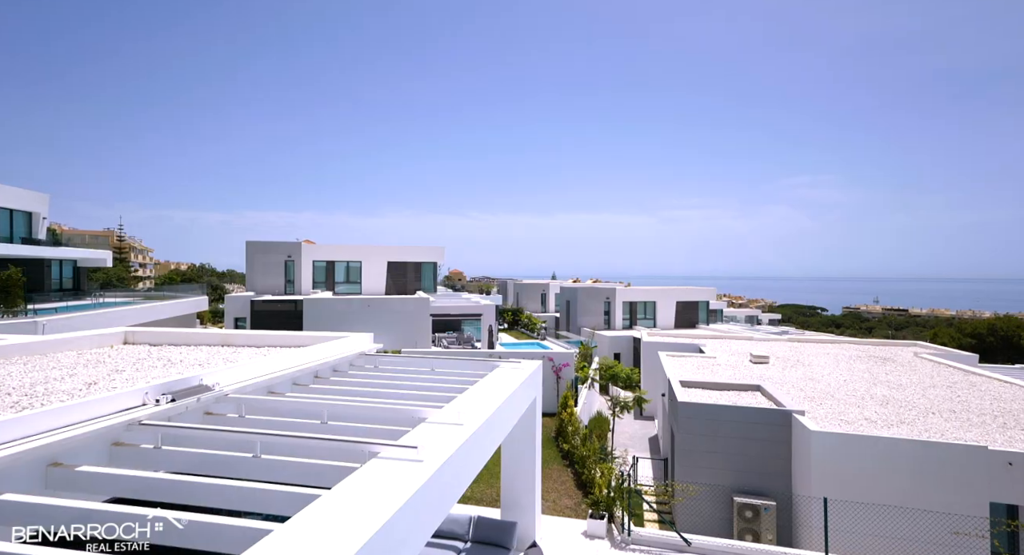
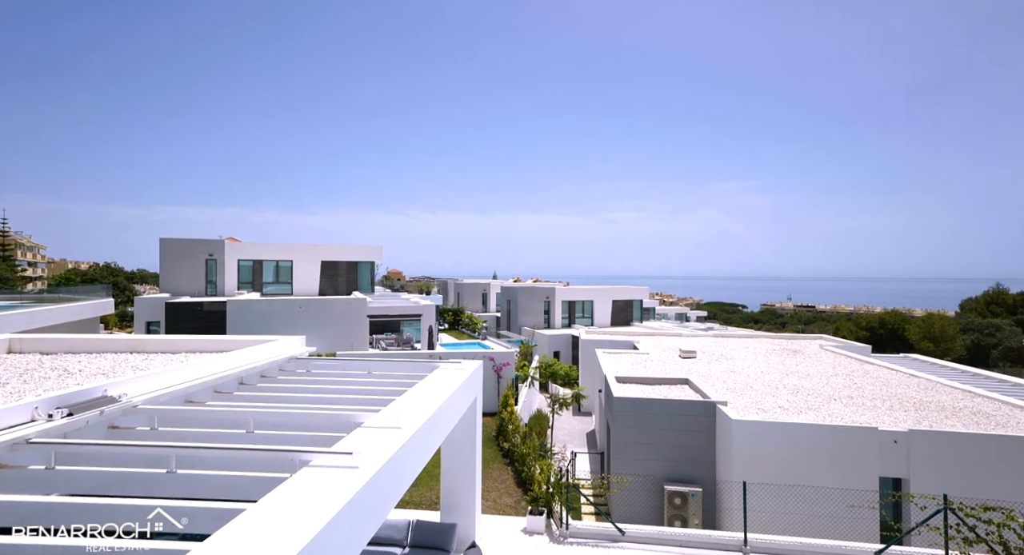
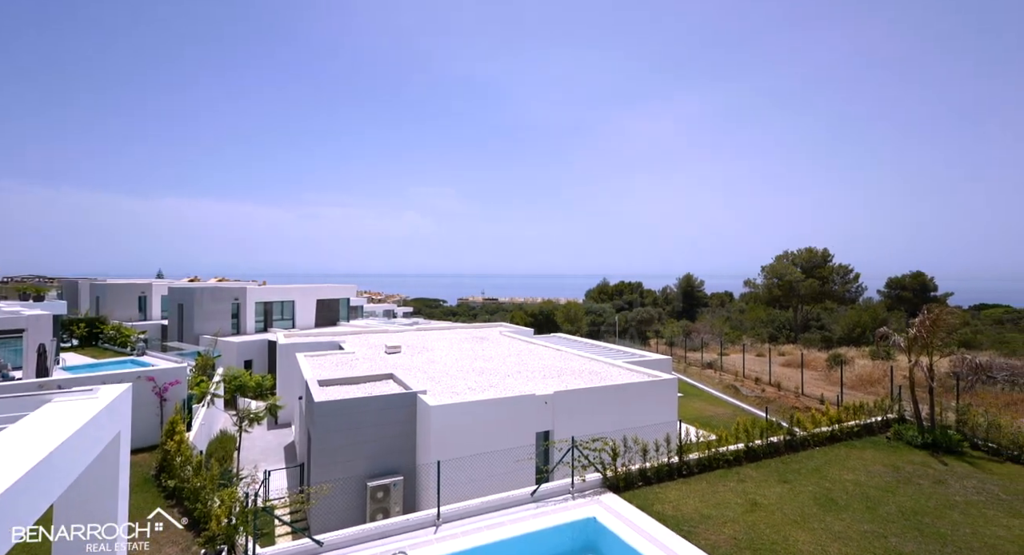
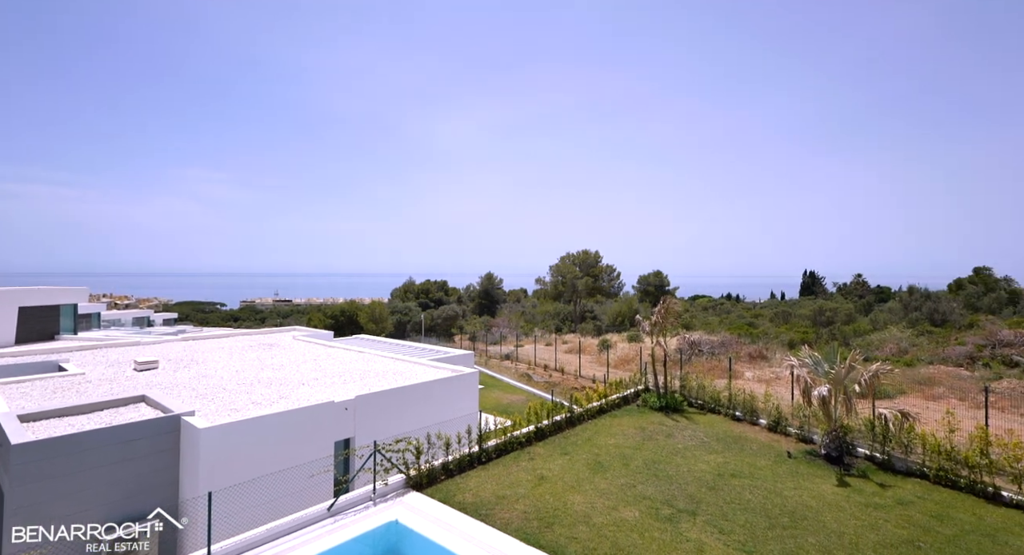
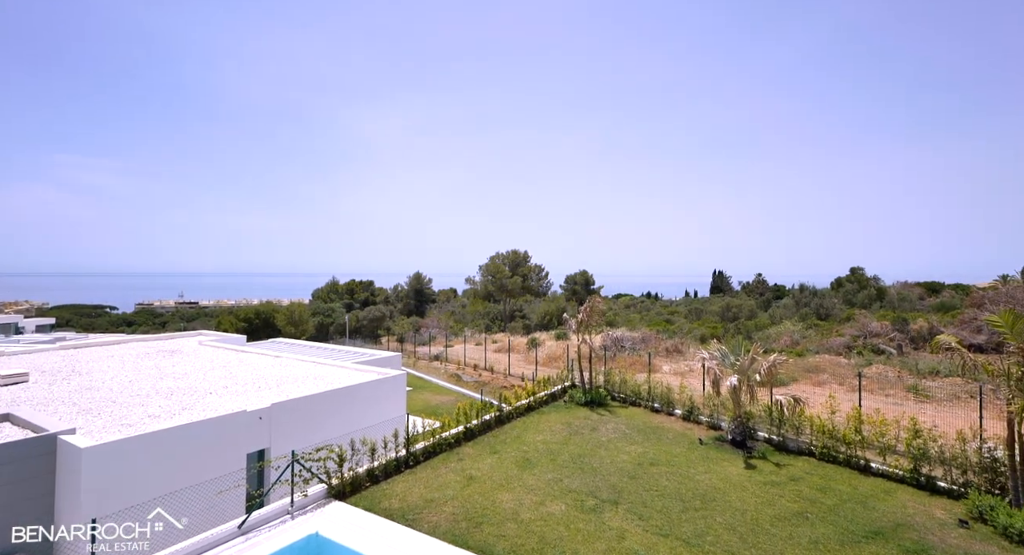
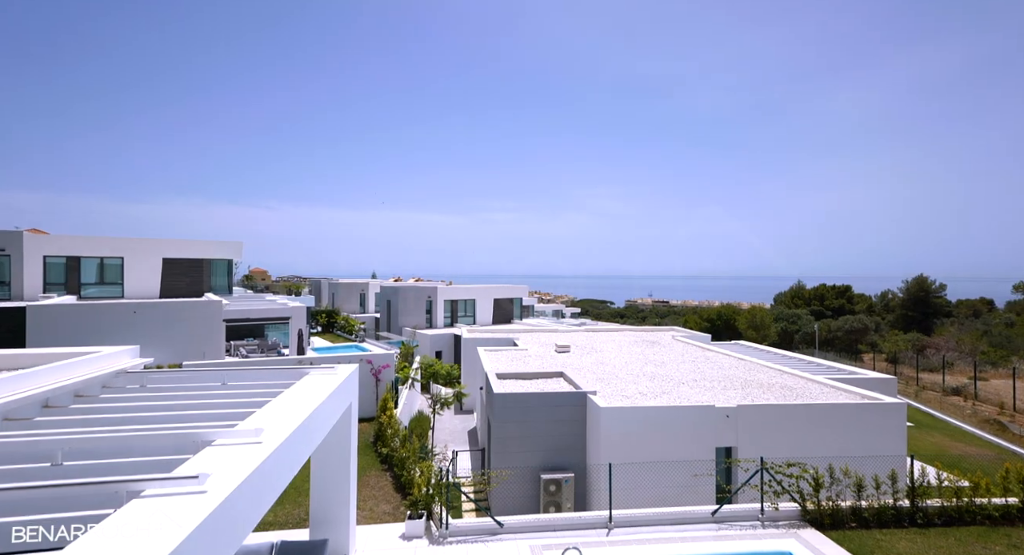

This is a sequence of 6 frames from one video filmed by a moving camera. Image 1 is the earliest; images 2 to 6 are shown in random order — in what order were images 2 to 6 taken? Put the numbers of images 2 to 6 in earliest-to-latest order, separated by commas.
2, 6, 3, 4, 5
